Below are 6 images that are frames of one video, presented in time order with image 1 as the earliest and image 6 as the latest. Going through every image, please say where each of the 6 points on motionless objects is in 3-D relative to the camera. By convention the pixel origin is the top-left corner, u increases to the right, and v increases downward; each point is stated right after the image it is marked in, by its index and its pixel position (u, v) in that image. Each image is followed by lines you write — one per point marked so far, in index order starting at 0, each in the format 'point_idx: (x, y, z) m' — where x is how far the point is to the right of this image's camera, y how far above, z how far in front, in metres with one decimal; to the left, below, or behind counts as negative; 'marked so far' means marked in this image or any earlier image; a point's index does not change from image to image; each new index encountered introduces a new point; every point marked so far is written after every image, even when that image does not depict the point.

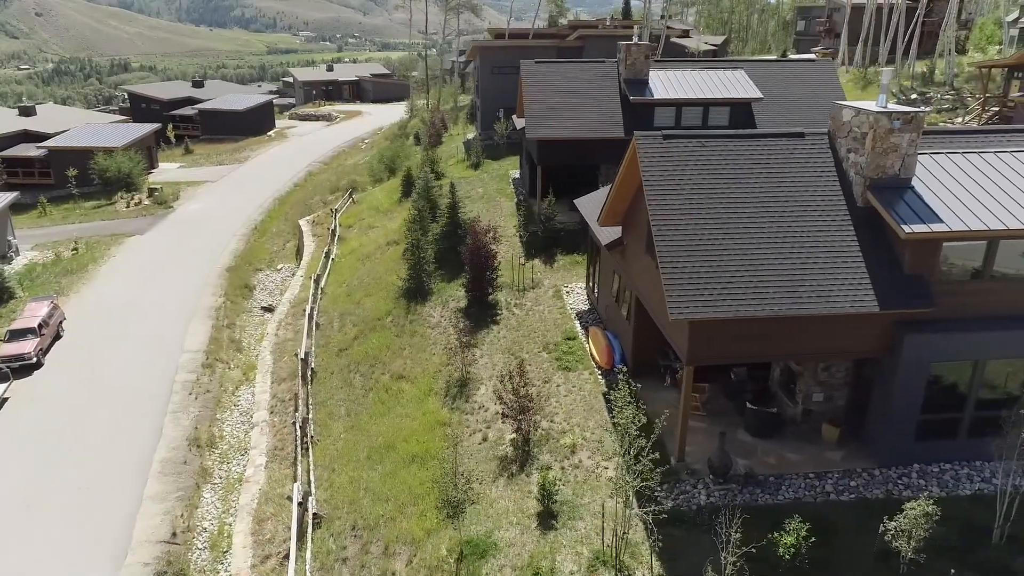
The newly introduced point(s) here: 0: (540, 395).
0: (+0.6, -2.6, +17.1) m
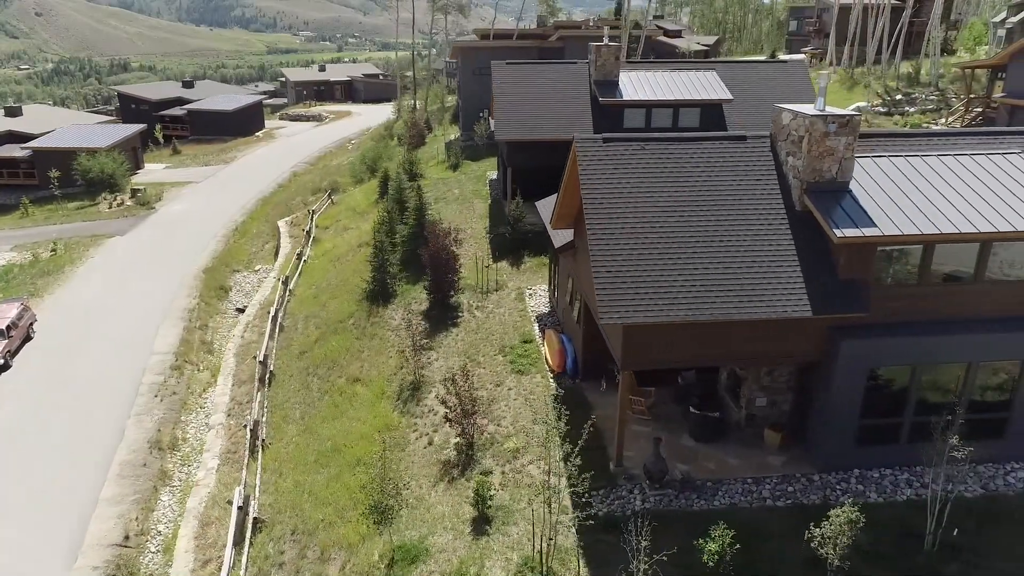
0: (-0.5, -2.7, +17.0) m
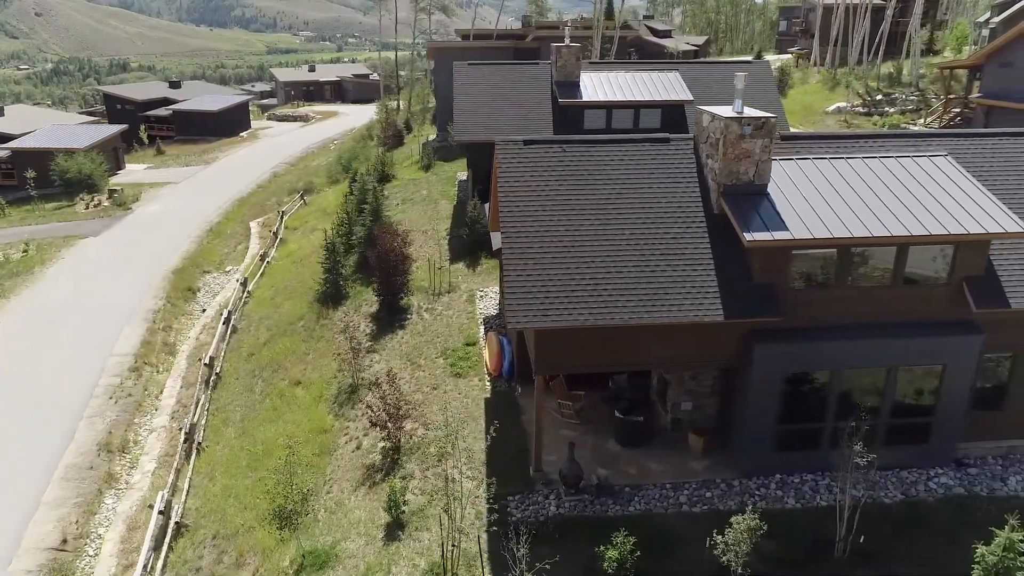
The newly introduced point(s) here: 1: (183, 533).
0: (-2.1, -2.7, +16.9) m
1: (-6.8, -5.0, +14.8) m
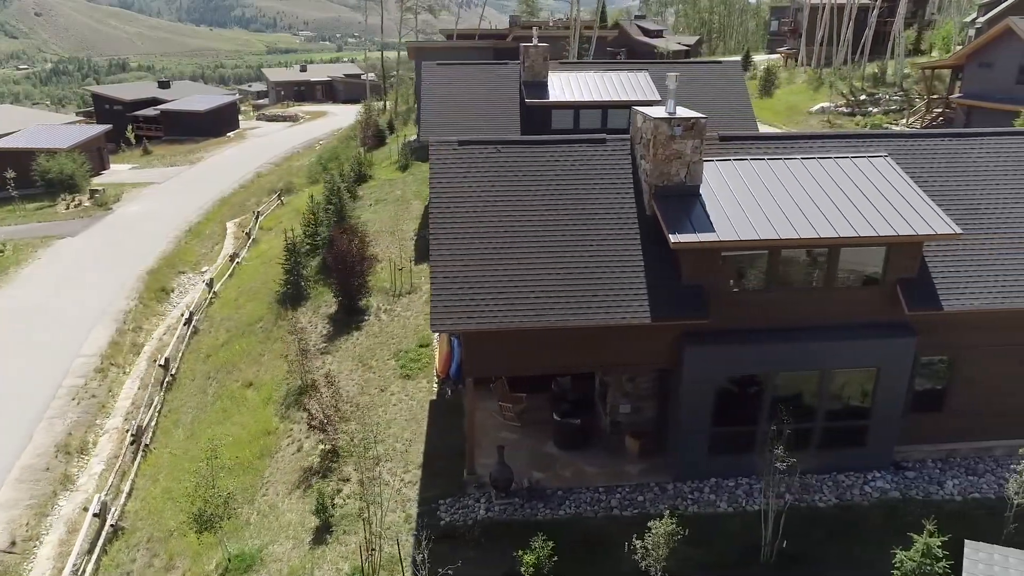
0: (-3.4, -2.8, +16.8) m
1: (-8.0, -5.1, +14.7) m
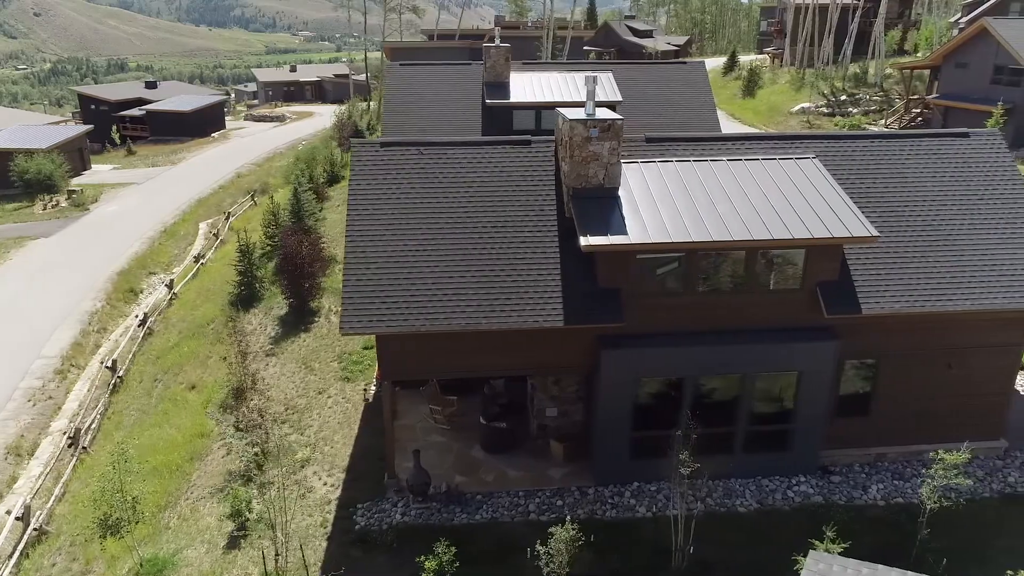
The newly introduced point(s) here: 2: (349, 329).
0: (-4.8, -2.8, +16.7) m
1: (-9.5, -5.1, +14.6) m
2: (-2.7, -0.7, +11.8) m
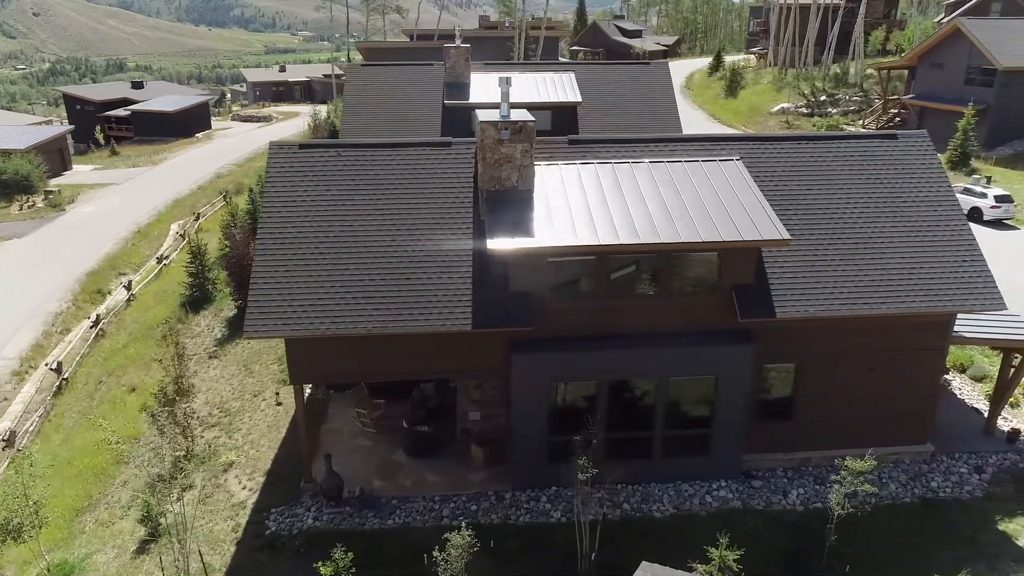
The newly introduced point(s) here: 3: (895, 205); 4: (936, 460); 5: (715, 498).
0: (-6.4, -2.9, +16.6) m
1: (-11.0, -5.2, +14.5) m
2: (-4.2, -0.7, +11.7) m
3: (+7.4, +1.6, +14.0) m
4: (+8.4, -3.4, +14.2) m
5: (+3.7, -3.9, +13.2) m
